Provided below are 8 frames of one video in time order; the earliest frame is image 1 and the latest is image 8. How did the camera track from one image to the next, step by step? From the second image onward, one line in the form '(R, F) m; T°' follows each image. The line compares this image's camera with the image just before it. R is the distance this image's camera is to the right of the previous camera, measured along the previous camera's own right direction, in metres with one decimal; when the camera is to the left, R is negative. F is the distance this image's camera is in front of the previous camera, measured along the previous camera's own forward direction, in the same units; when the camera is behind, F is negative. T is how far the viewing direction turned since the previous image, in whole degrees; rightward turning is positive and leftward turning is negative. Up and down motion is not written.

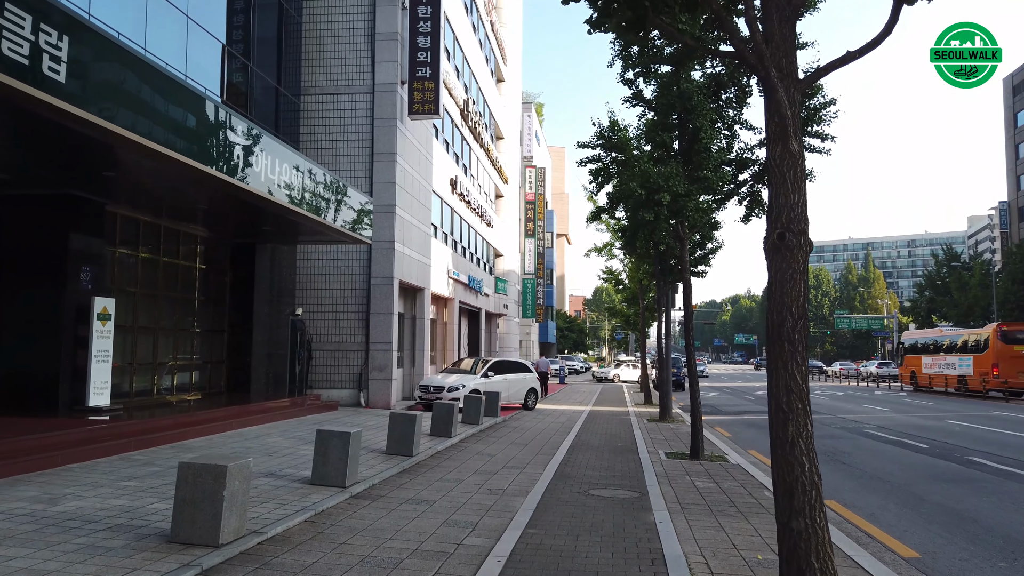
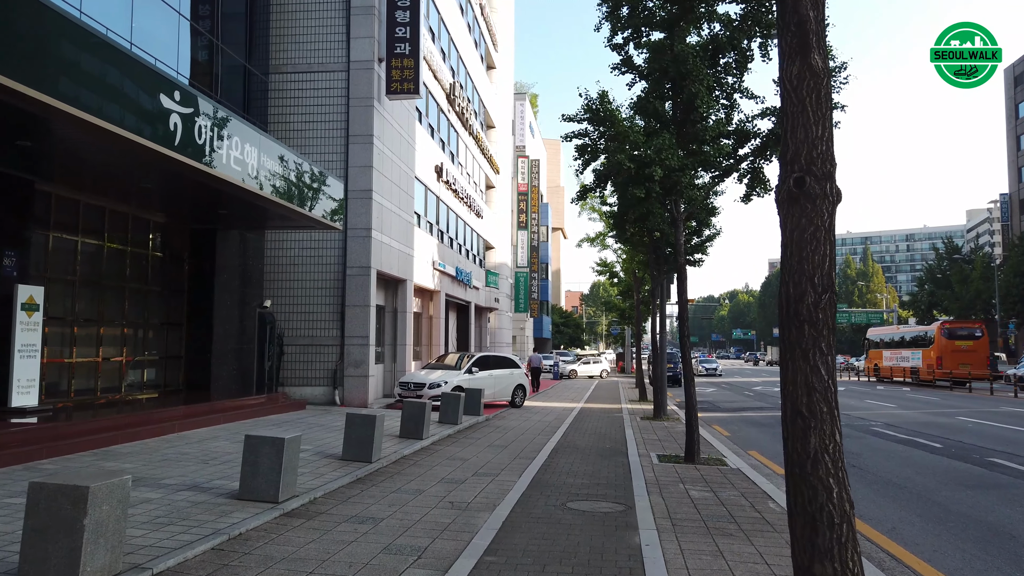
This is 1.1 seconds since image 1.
(+0.3, +1.2) m; 0°
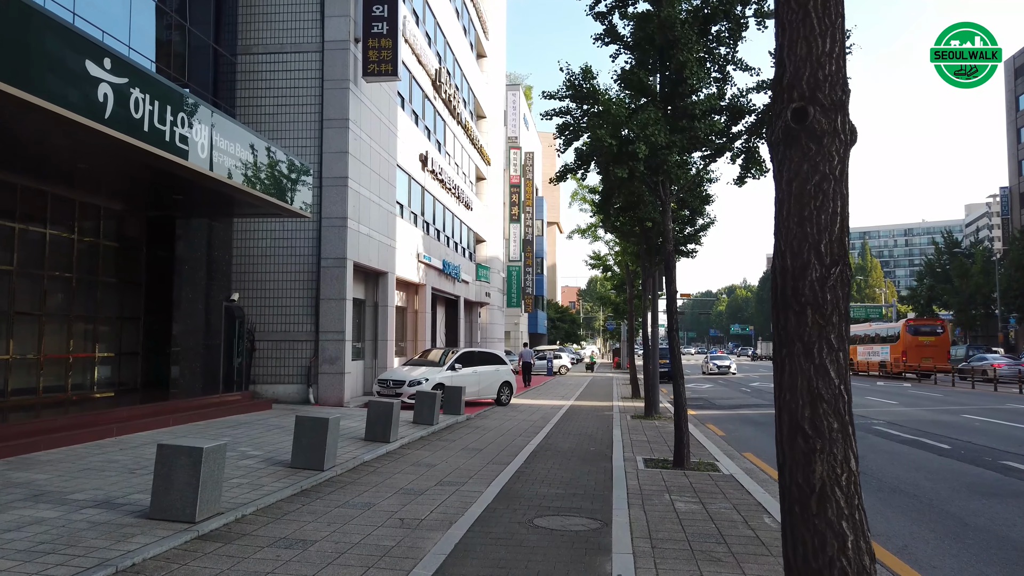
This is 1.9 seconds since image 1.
(+0.3, +0.9) m; 0°
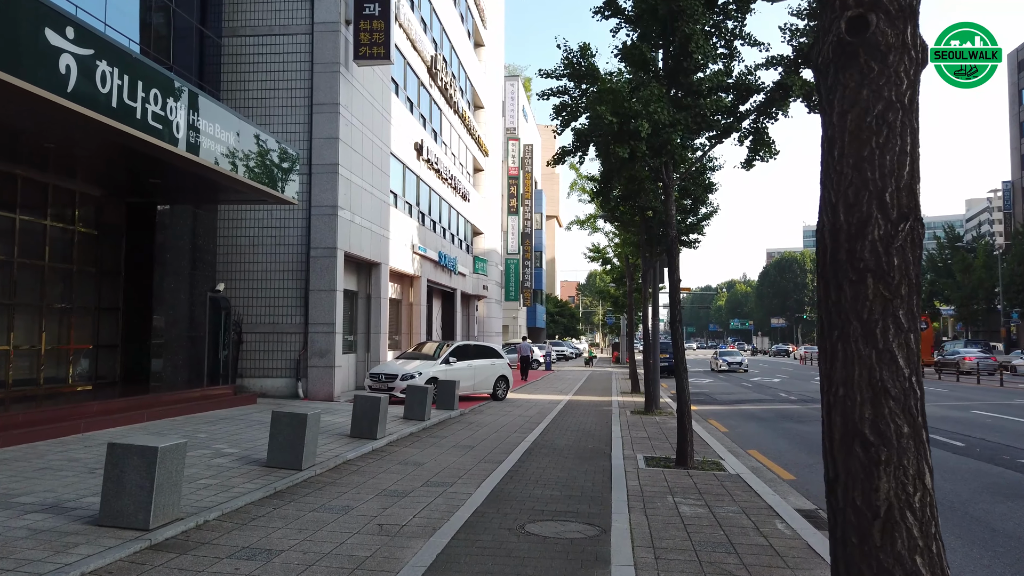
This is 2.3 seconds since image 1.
(+0.1, +0.6) m; 0°
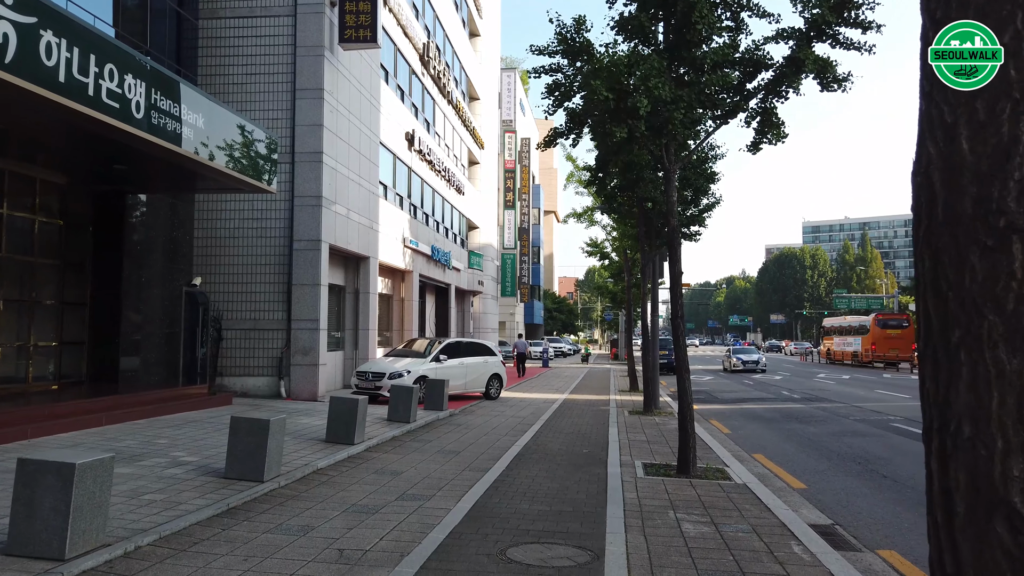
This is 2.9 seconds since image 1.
(+0.1, +0.8) m; 0°
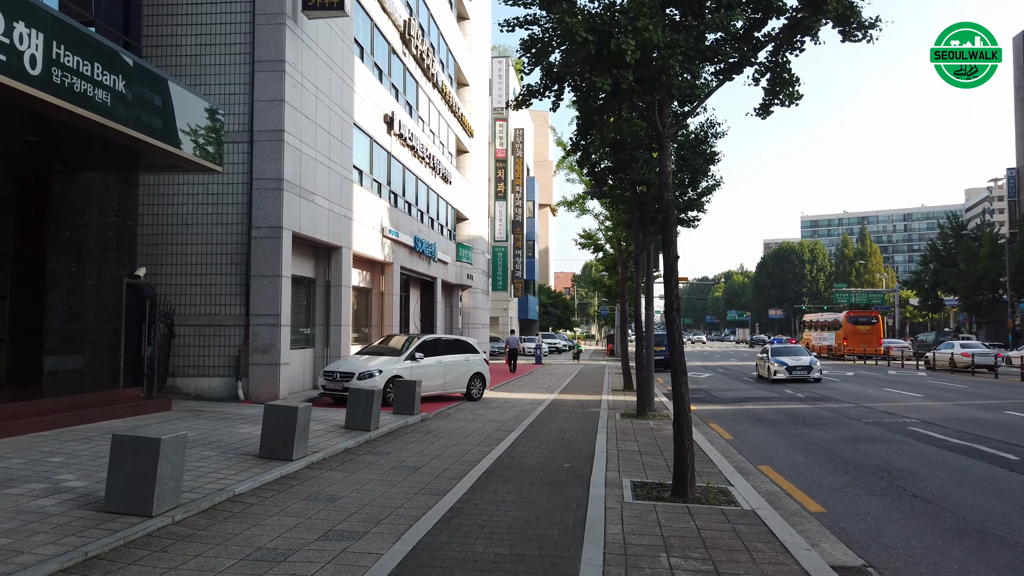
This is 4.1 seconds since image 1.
(+0.3, +1.4) m; 0°
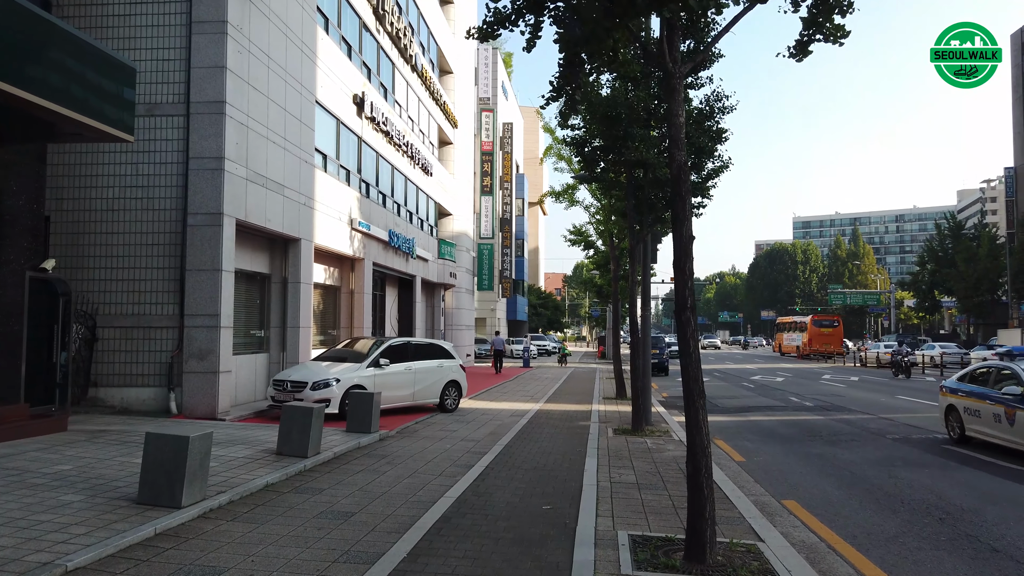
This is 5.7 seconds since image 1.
(+0.2, +2.0) m; +1°
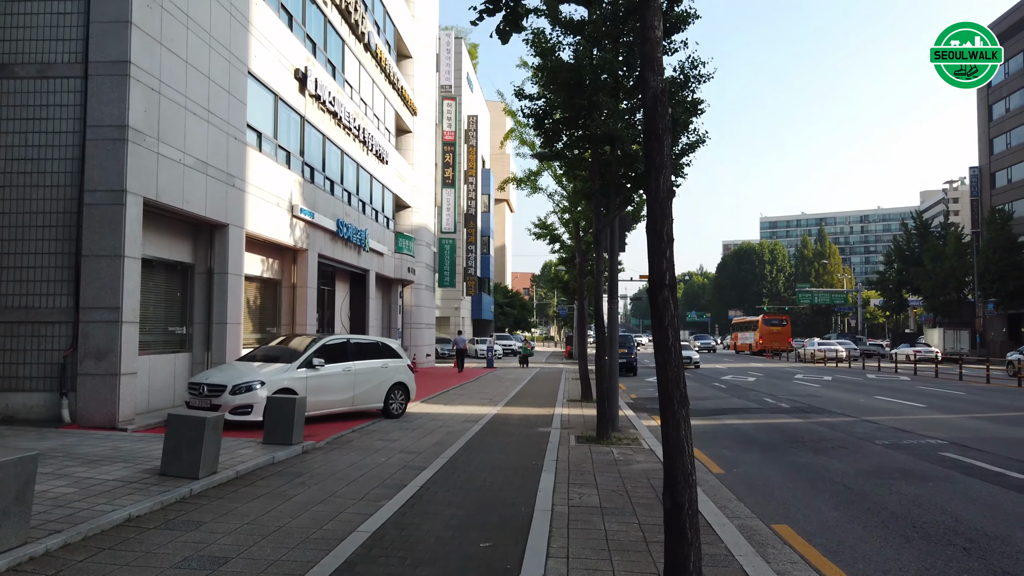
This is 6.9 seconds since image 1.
(+0.3, +1.5) m; +2°
